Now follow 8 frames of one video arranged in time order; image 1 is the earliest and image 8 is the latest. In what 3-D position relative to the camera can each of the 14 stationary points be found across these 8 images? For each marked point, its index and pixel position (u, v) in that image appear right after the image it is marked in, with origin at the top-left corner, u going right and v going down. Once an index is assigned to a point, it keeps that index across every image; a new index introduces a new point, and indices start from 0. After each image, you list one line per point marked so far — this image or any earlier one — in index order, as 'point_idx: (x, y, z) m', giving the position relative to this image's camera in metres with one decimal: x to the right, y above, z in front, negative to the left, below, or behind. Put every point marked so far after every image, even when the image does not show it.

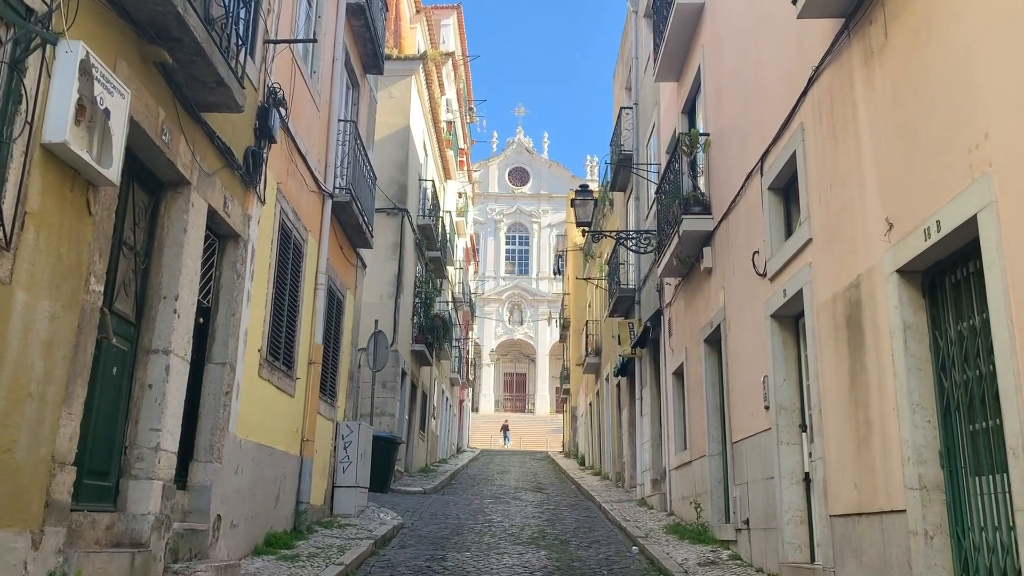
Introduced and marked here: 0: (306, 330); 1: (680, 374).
0: (-2.2, -0.4, +9.3) m
1: (+2.2, -1.1, +11.4) m
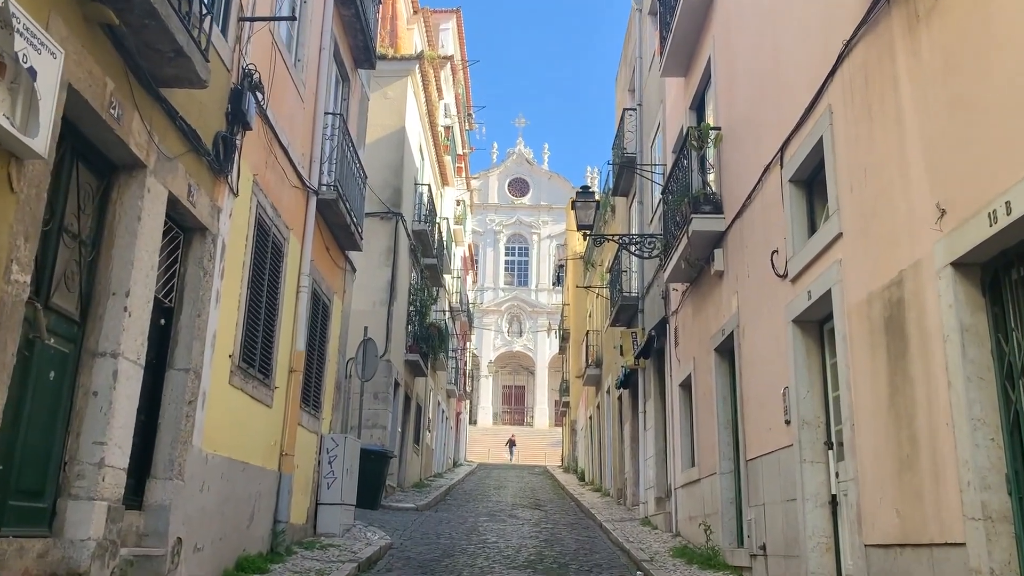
0: (-2.2, -0.5, +8.7) m
1: (+2.2, -1.2, +10.8) m
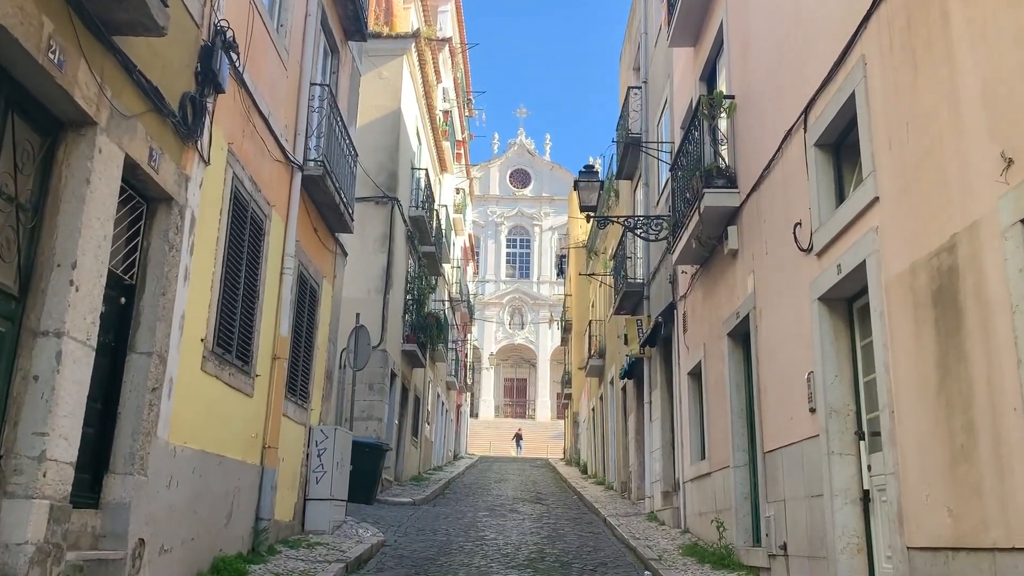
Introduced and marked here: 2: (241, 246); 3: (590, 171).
0: (-2.2, -0.3, +8.1) m
1: (+2.1, -1.0, +10.2) m
2: (-2.2, +0.3, +7.2) m
3: (+1.0, +1.5, +11.5) m
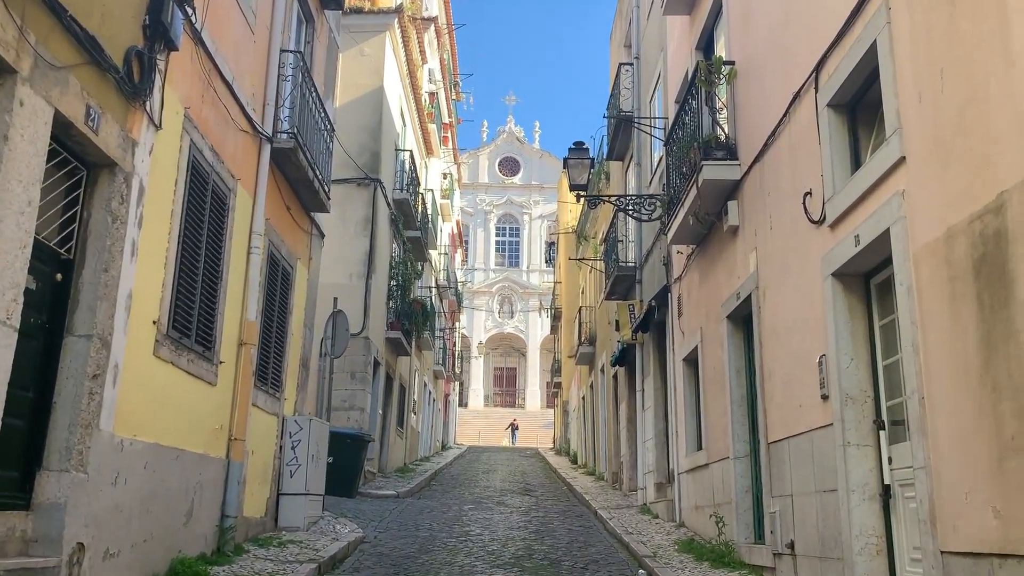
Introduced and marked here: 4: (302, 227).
0: (-2.4, -0.1, +7.5) m
1: (+2.0, -0.8, +9.7) m
2: (-2.4, +0.5, +6.7) m
3: (+0.9, +1.7, +11.0) m
4: (-2.3, +0.7, +9.7) m
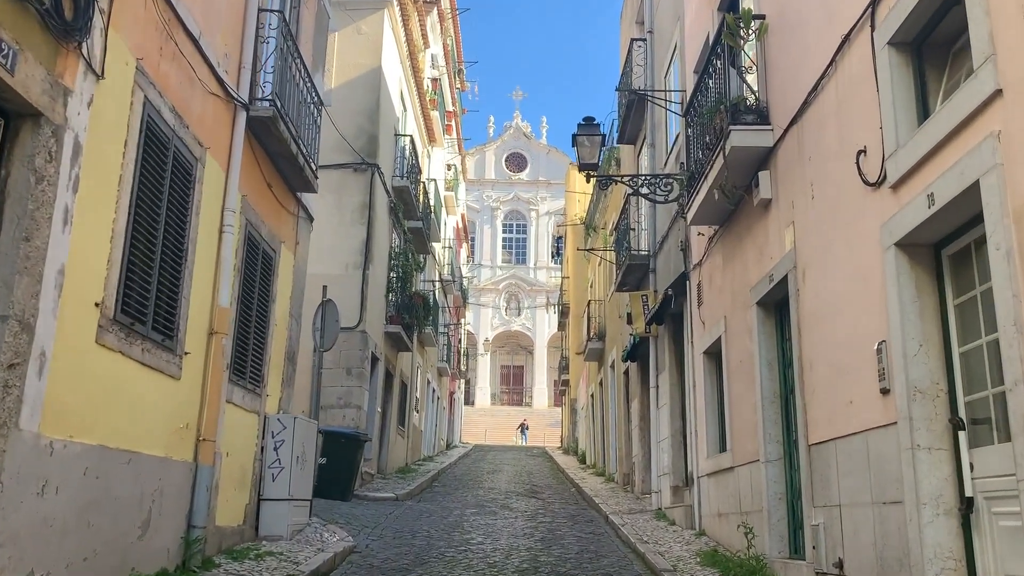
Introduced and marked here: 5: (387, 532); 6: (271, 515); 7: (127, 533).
0: (-2.4, 0.0, +6.7) m
1: (+2.0, -0.7, +8.8) m
2: (-2.3, +0.6, +5.8) m
3: (+0.9, +1.9, +10.1) m
4: (-2.3, +0.8, +8.9) m
5: (-1.4, -2.7, +9.7) m
6: (-2.3, -2.1, +8.2) m
7: (-2.4, -1.5, +5.4) m
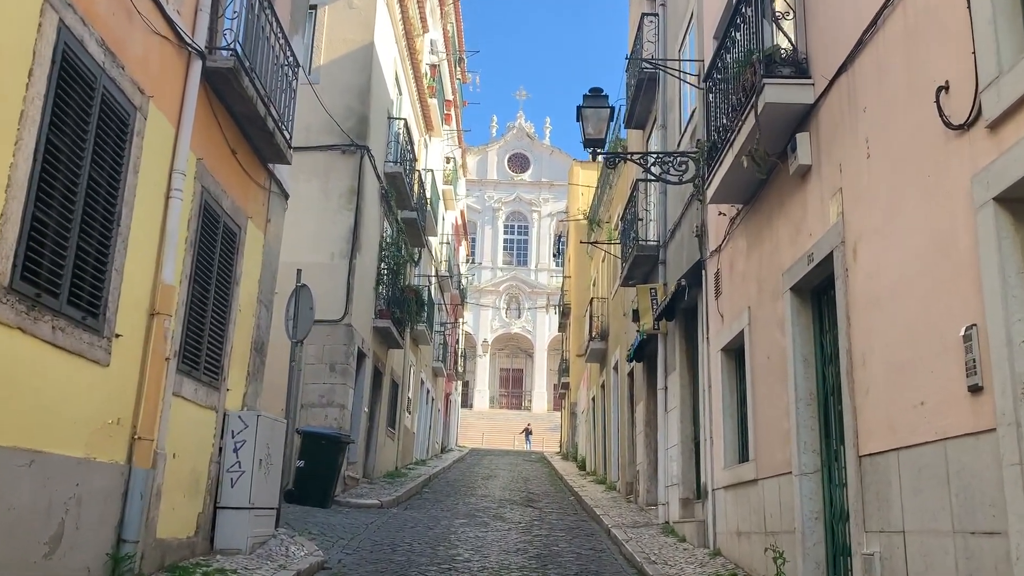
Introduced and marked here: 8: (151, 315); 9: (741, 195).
0: (-2.4, +0.2, +5.7) m
1: (+2.0, -0.6, +7.9) m
2: (-2.4, +0.8, +4.9) m
3: (+0.9, +2.0, +9.2) m
4: (-2.3, +1.0, +8.0) m
5: (-1.5, -2.6, +8.7) m
6: (-2.3, -2.0, +7.2) m
7: (-2.5, -1.3, +4.5) m
8: (-2.4, -0.2, +5.8) m
9: (+1.8, +0.7, +6.9) m
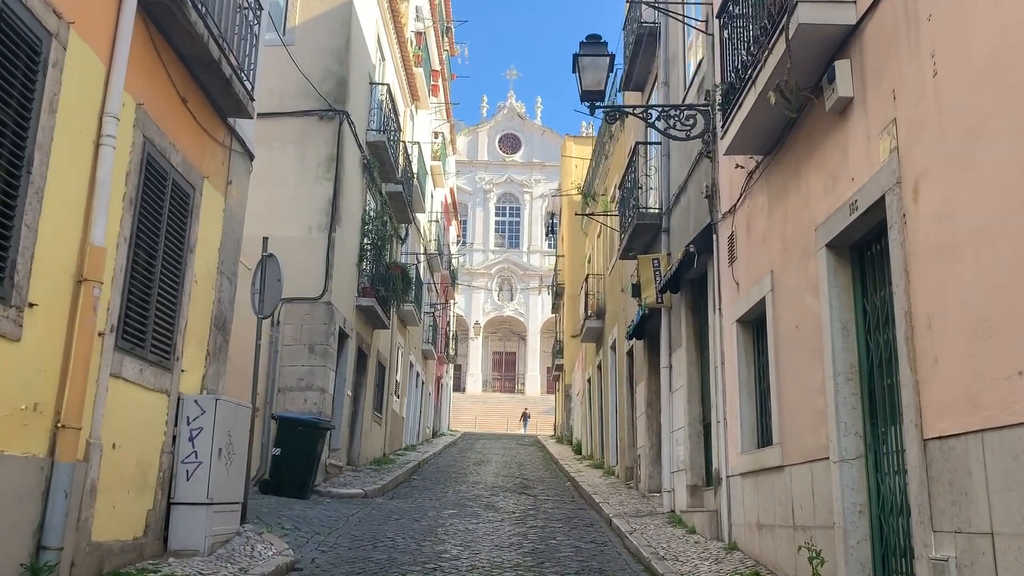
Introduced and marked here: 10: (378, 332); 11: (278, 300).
0: (-2.5, +0.4, +4.8) m
1: (+1.9, -0.3, +7.0) m
2: (-2.4, +1.0, +4.0) m
3: (+0.8, +2.3, +8.3) m
4: (-2.4, +1.2, +7.1) m
5: (-1.5, -2.3, +7.9) m
6: (-2.4, -1.7, +6.4) m
7: (-2.5, -1.1, +3.6) m
8: (-2.4, 0.0, +4.9) m
9: (+1.7, +1.0, +6.1) m
10: (-2.5, -0.8, +16.3) m
11: (-2.0, -0.1, +7.6) m
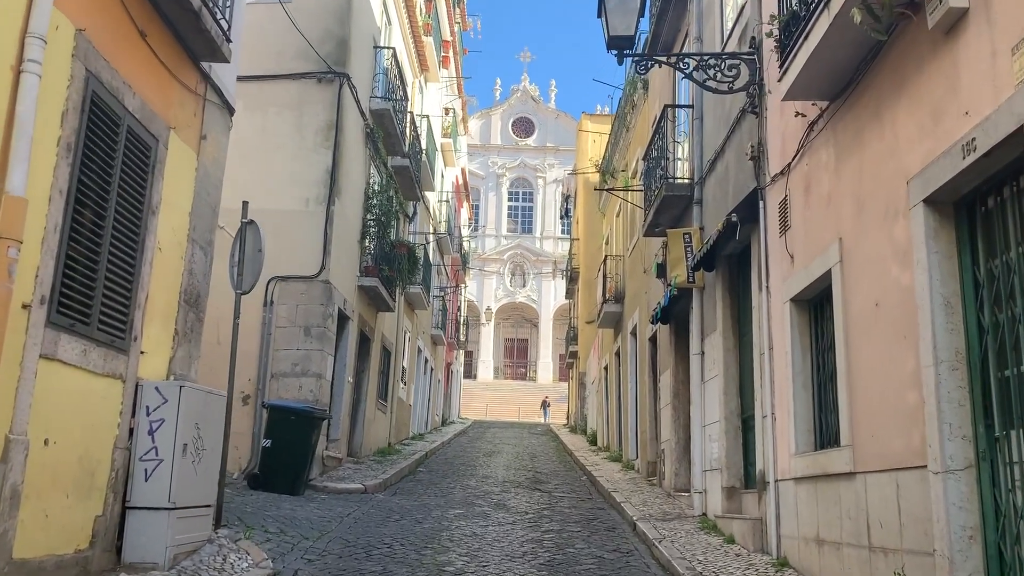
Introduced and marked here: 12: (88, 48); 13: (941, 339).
0: (-2.4, +0.6, +3.9) m
1: (+2.0, -0.1, +6.0) m
2: (-2.4, +1.2, +3.0) m
3: (+0.9, +2.5, +7.2) m
4: (-2.3, +1.4, +6.1) m
5: (-1.4, -2.1, +7.0) m
6: (-2.3, -1.5, +5.5) m
7: (-2.4, -1.0, +2.7) m
8: (-2.4, +0.2, +4.0) m
9: (+1.8, +1.2, +5.0) m
10: (-2.3, -0.5, +15.4) m
11: (-1.9, +0.1, +6.7) m
12: (-2.3, +1.3, +4.8) m
13: (+1.9, -0.2, +3.9) m
